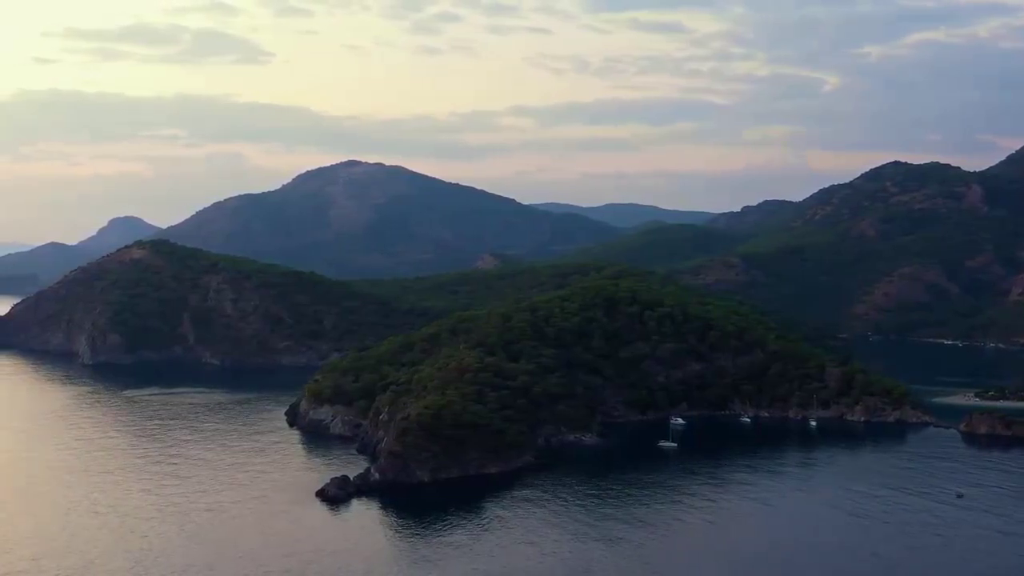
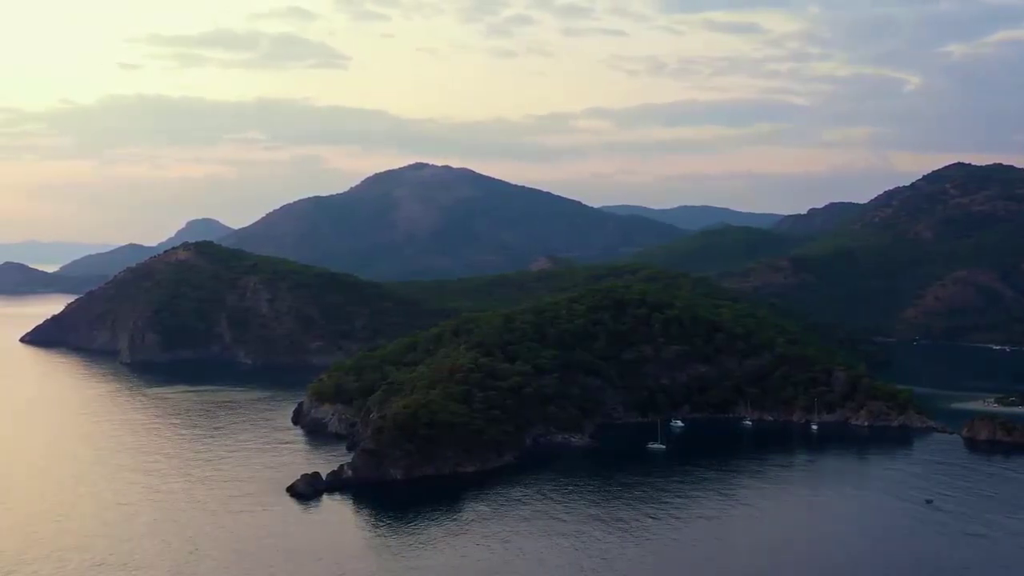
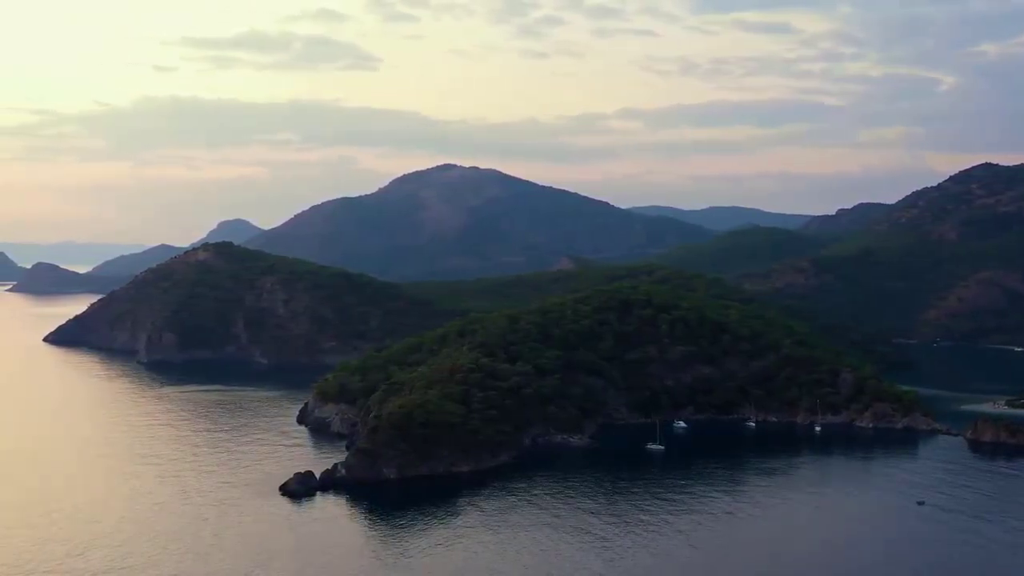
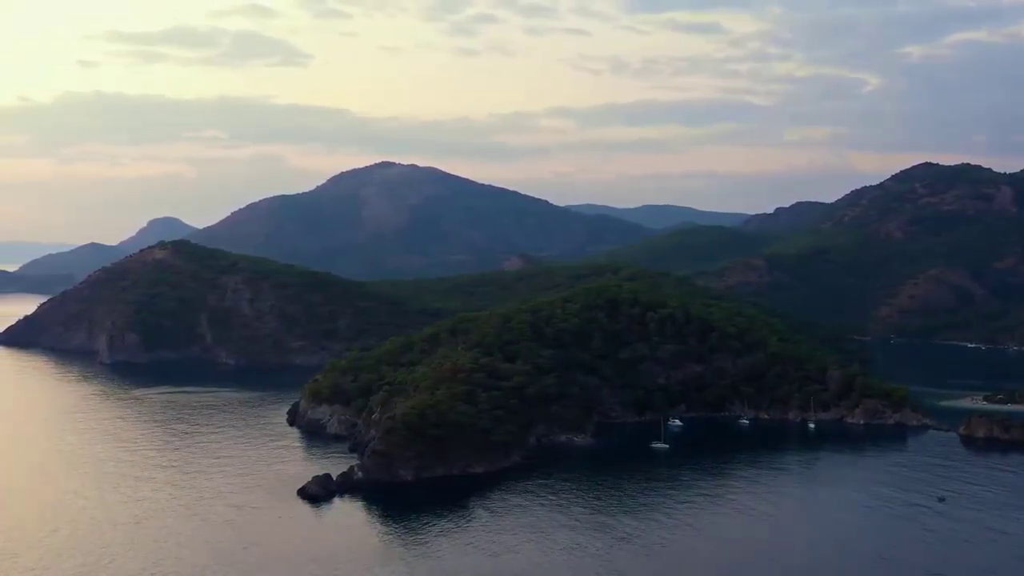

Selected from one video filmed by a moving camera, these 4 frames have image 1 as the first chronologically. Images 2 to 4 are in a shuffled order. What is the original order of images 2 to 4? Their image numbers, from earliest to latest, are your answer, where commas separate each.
4, 2, 3
